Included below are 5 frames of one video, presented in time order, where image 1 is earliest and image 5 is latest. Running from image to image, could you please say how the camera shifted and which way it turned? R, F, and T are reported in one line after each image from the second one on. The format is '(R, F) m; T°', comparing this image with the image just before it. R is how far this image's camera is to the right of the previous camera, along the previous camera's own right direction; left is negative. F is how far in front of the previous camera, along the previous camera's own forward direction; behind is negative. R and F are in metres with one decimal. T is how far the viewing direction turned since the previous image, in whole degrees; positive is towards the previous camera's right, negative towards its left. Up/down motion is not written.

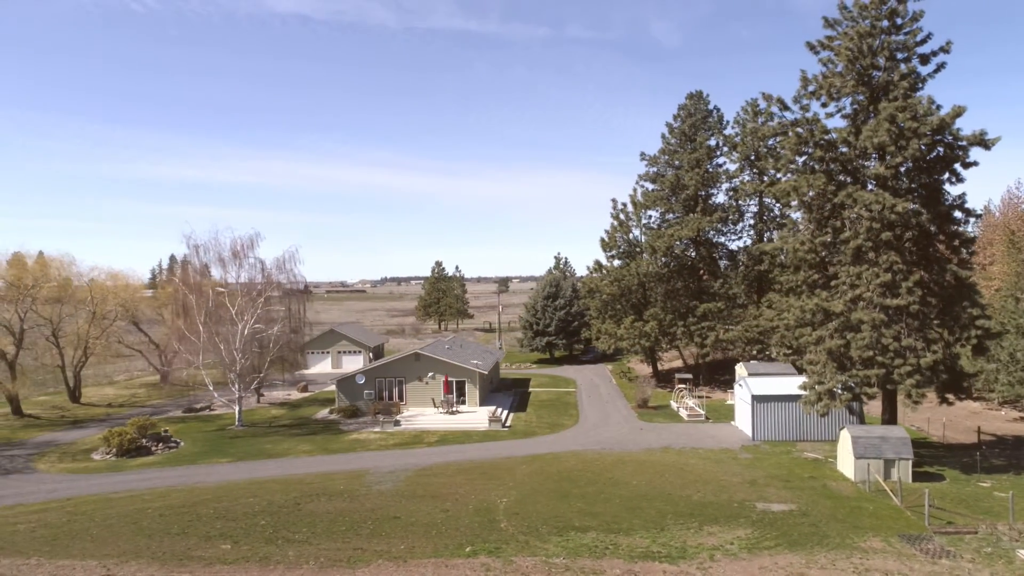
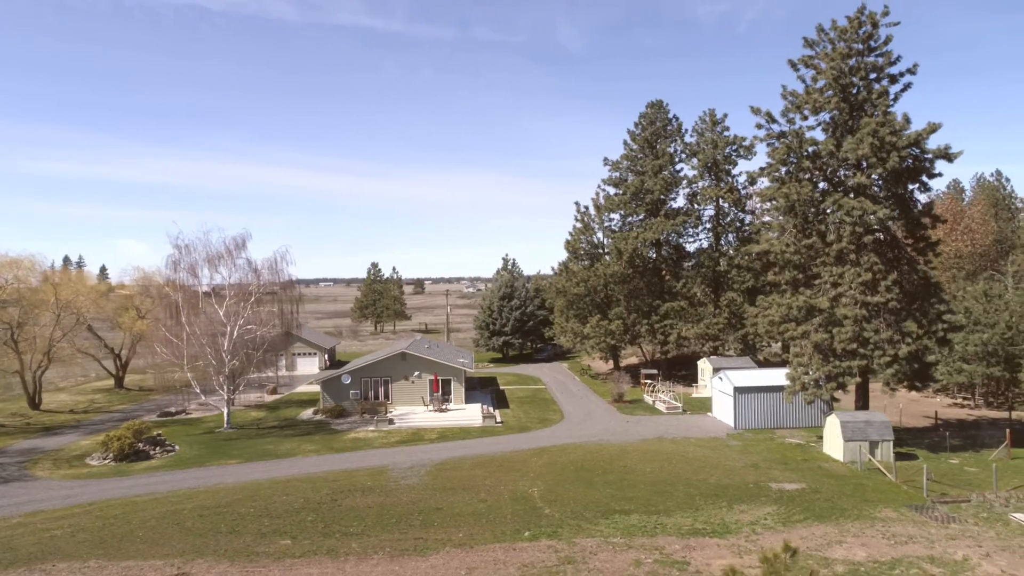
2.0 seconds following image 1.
(-2.6, -0.5) m; +6°
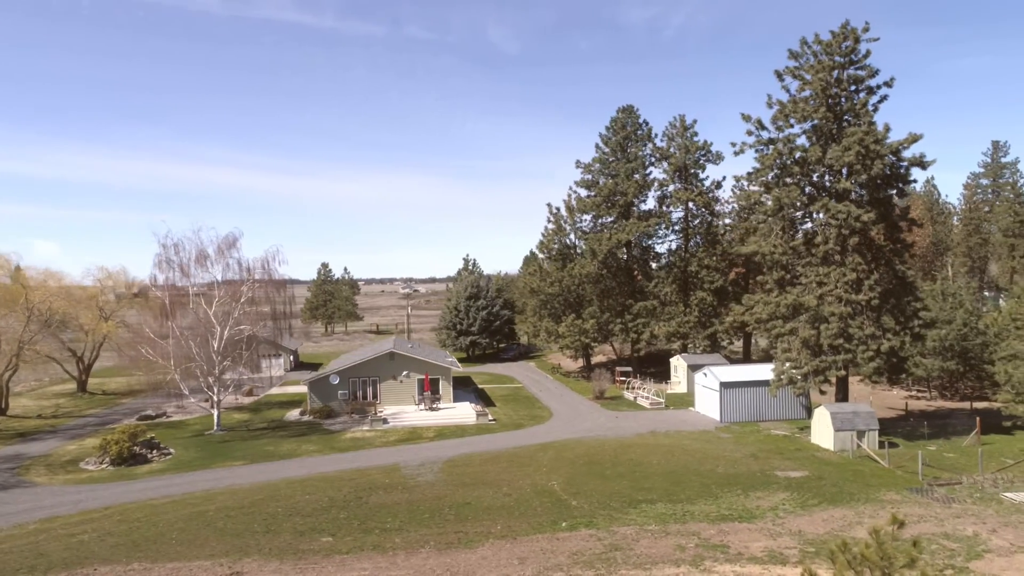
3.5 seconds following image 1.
(-1.9, -0.3) m; +4°
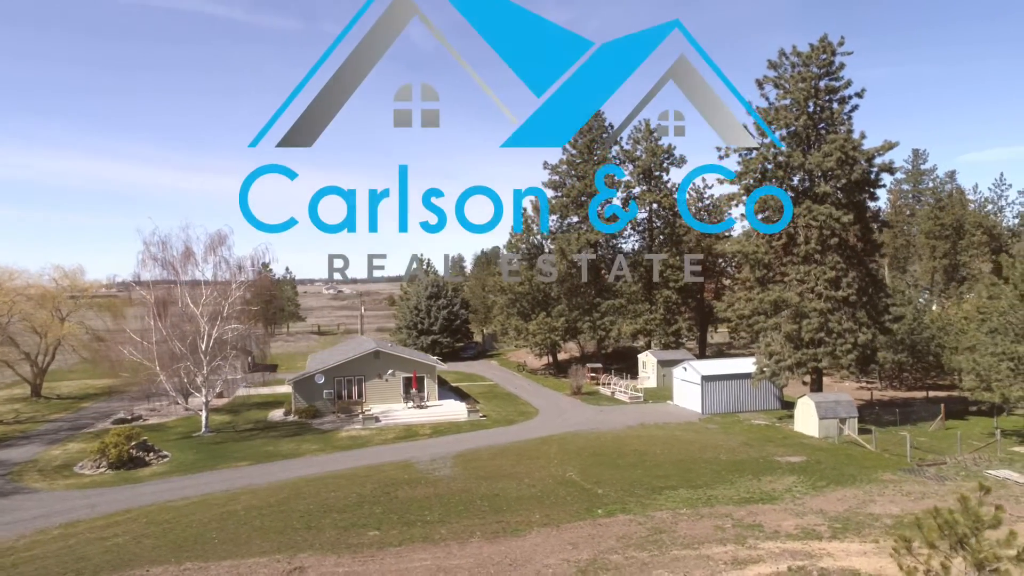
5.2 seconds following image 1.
(-2.2, -0.3) m; +5°
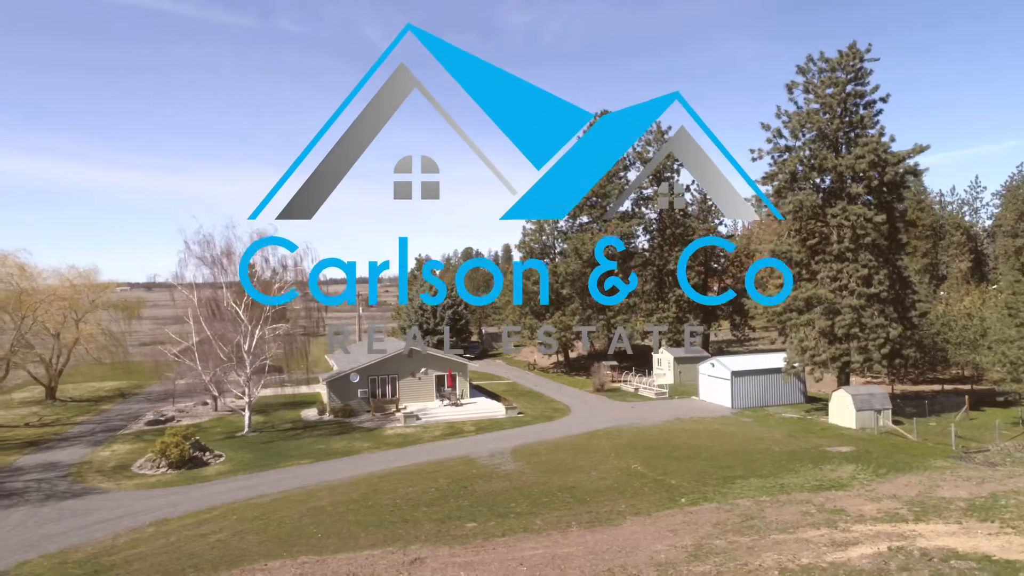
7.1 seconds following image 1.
(-2.5, -0.4) m; +2°
